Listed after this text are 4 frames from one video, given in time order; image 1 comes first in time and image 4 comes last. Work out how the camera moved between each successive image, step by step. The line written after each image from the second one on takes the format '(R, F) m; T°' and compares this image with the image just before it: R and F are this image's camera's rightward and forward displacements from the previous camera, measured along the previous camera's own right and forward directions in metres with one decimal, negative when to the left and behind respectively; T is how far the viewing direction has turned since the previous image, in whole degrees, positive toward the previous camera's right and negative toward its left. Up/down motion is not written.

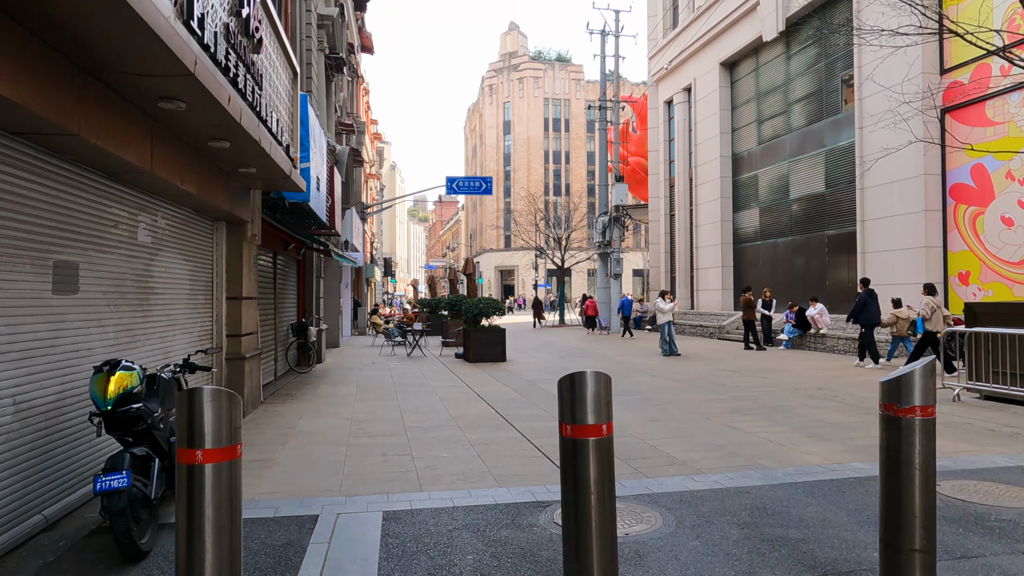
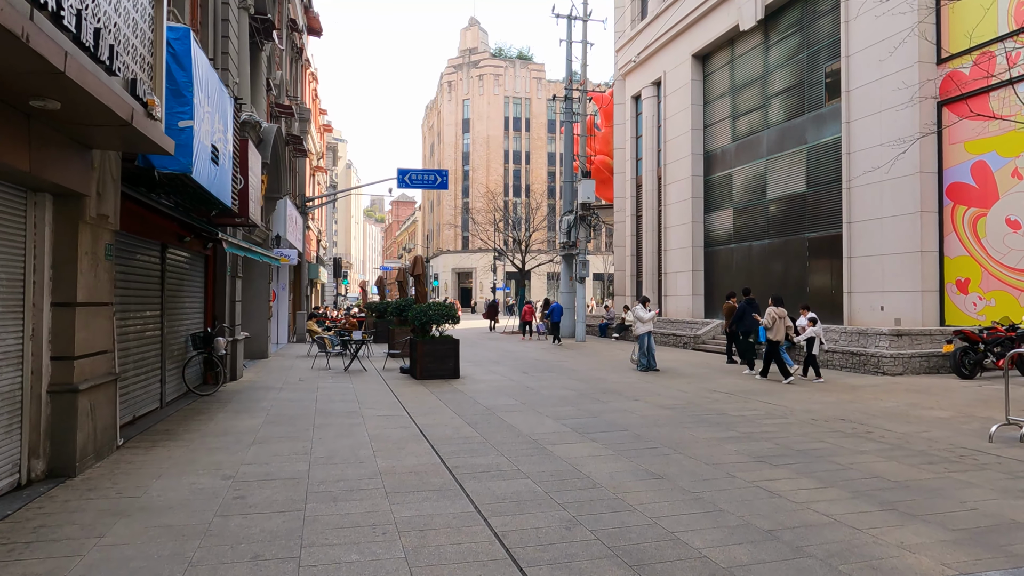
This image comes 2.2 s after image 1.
(0.0, +2.2) m; +4°
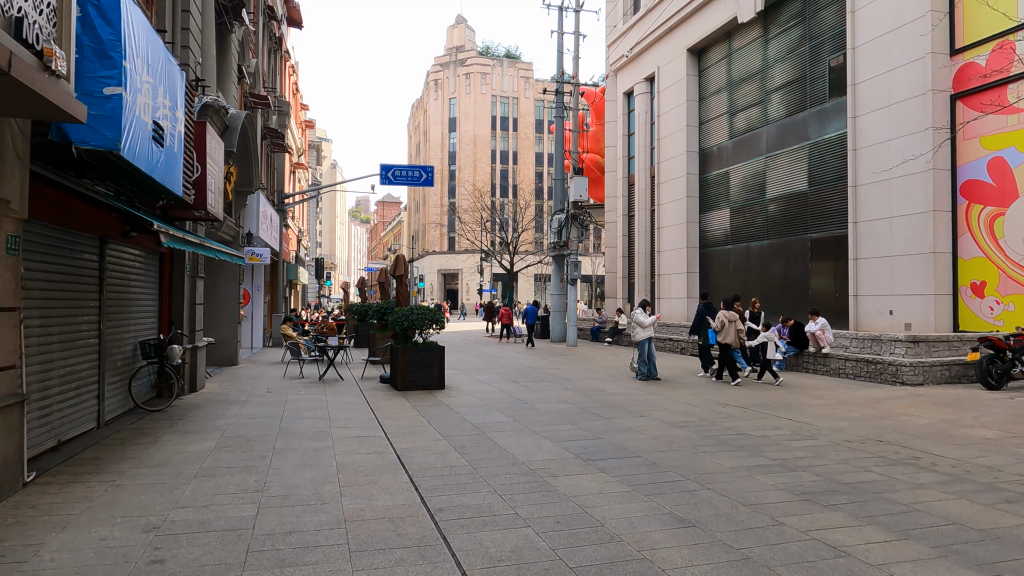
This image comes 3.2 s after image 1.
(-0.1, +1.1) m; +1°
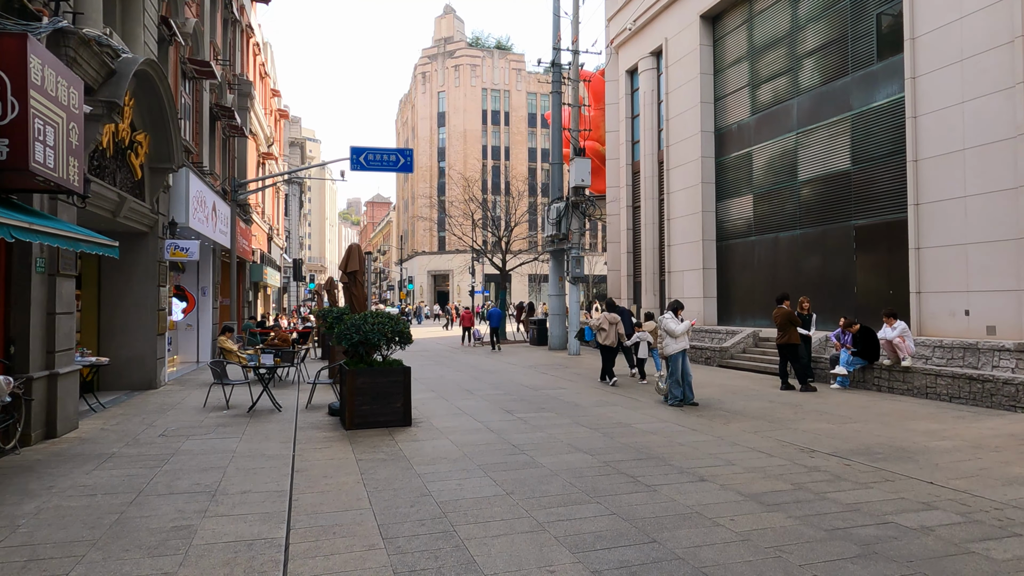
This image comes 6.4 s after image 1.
(0.0, +3.2) m; +1°
